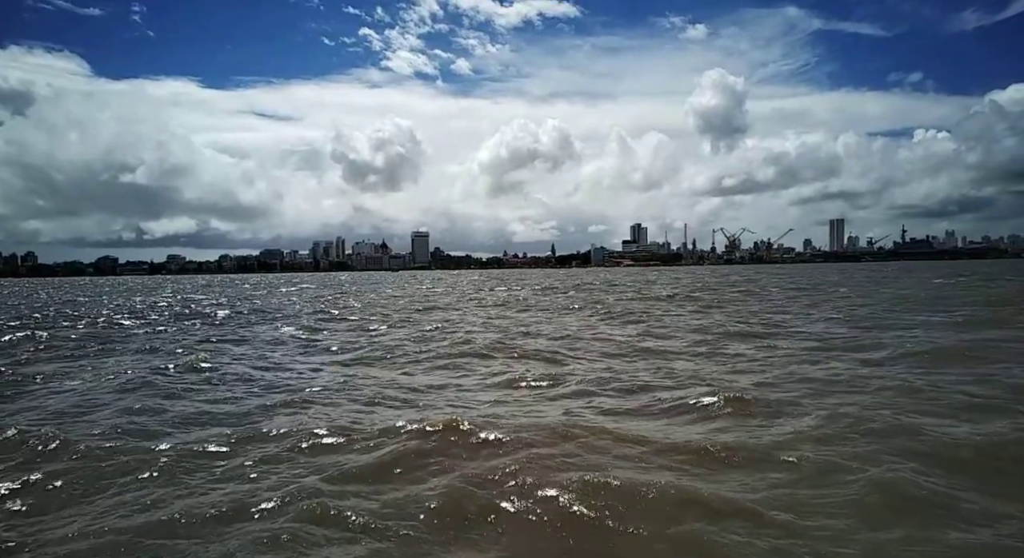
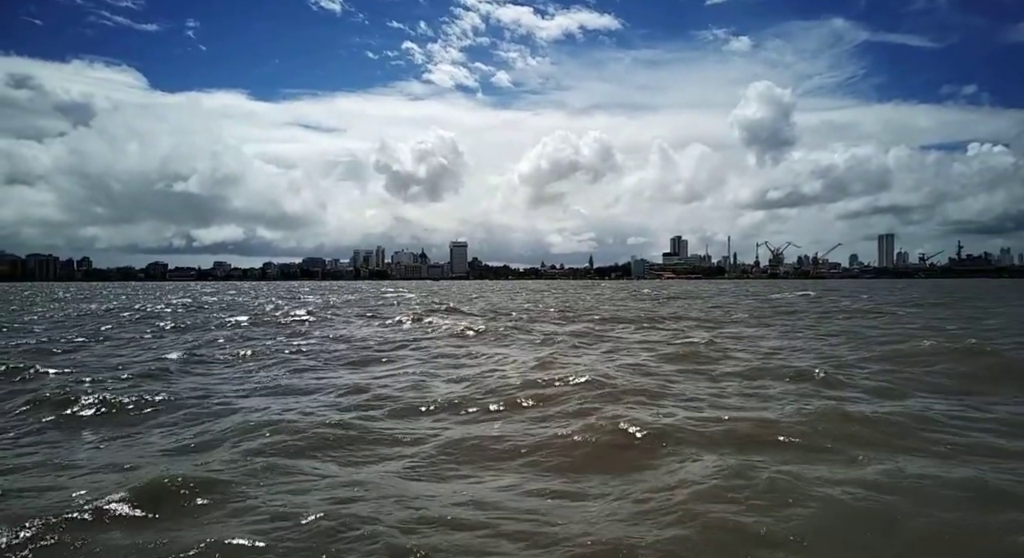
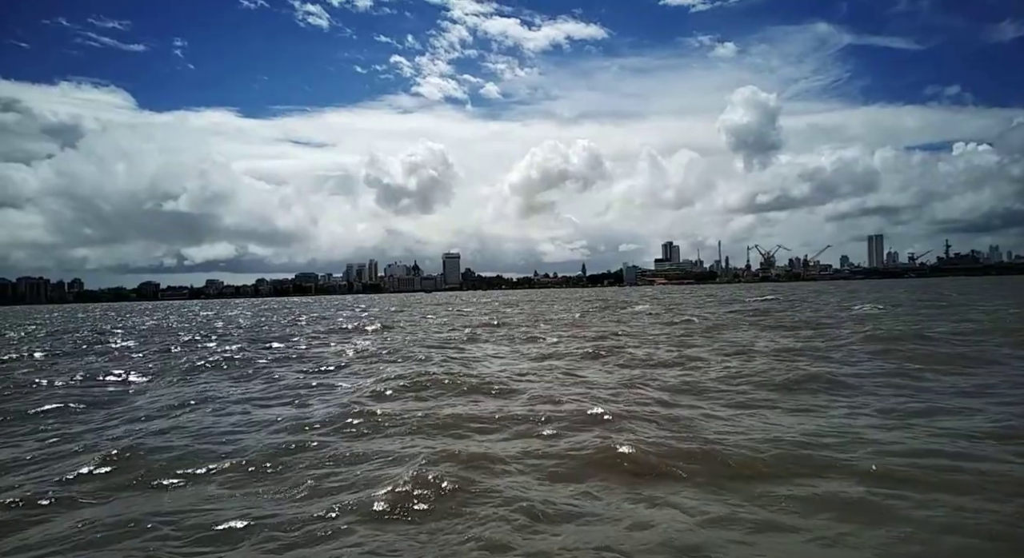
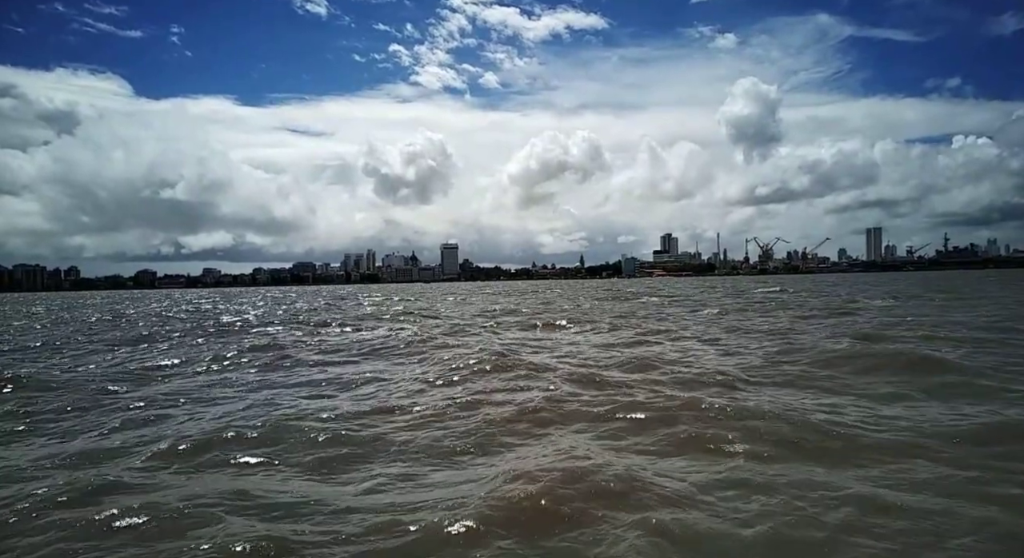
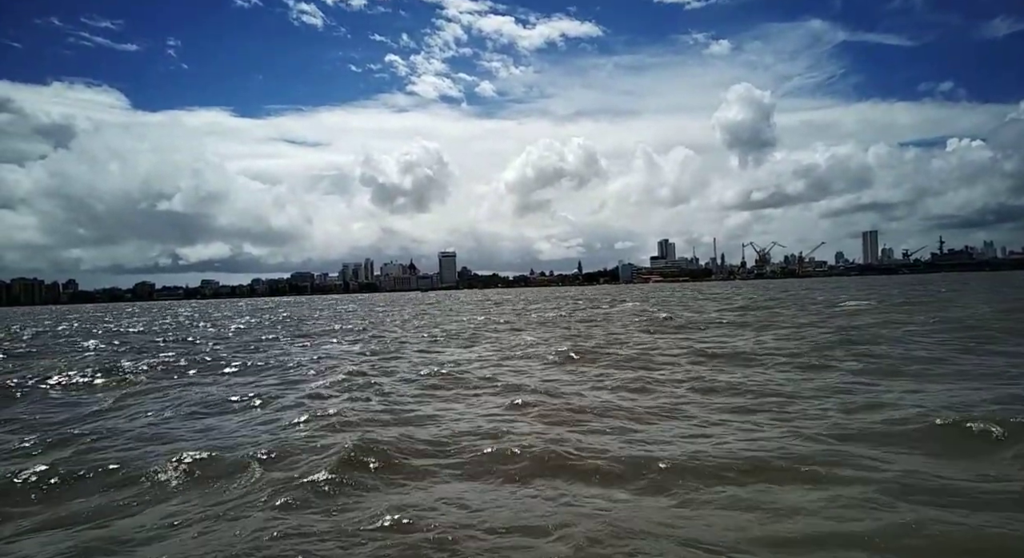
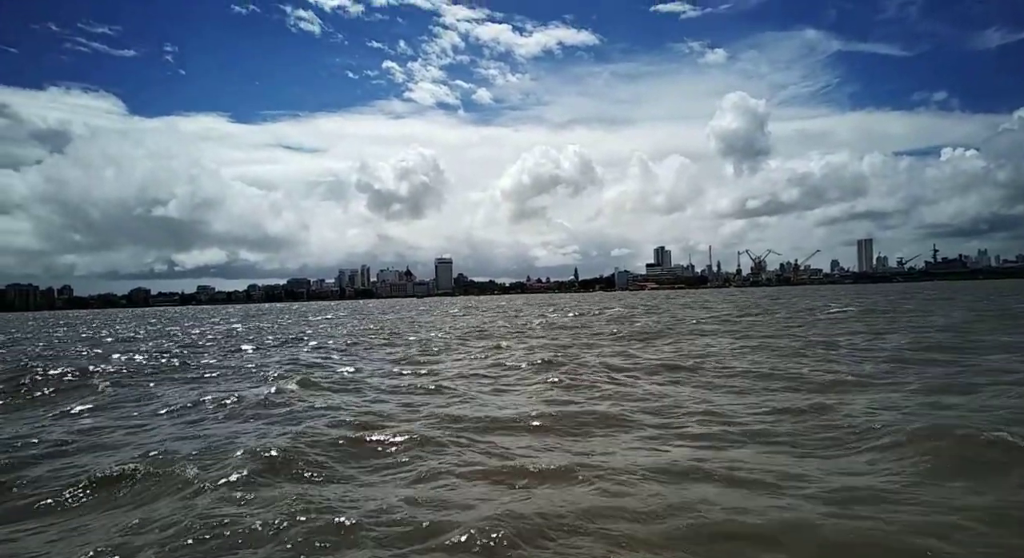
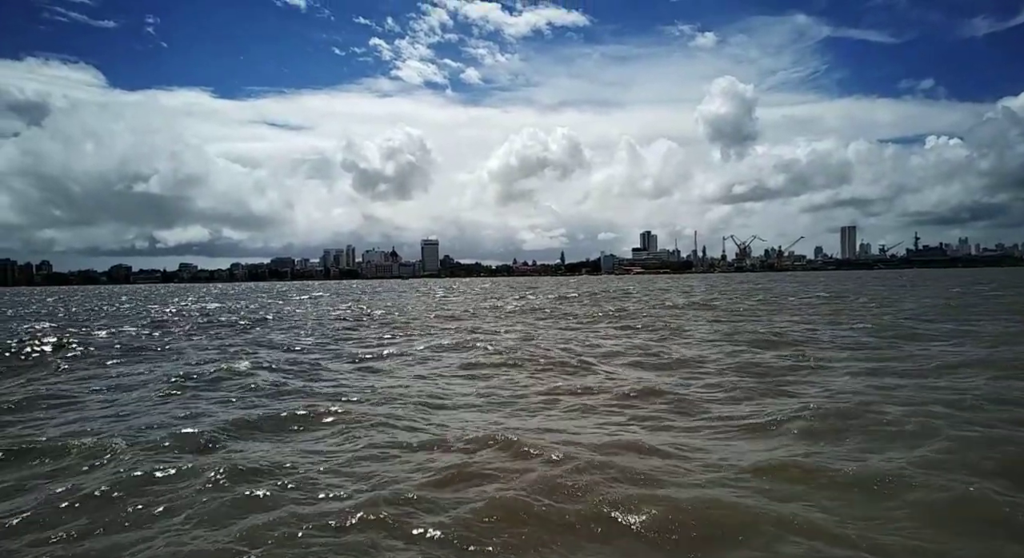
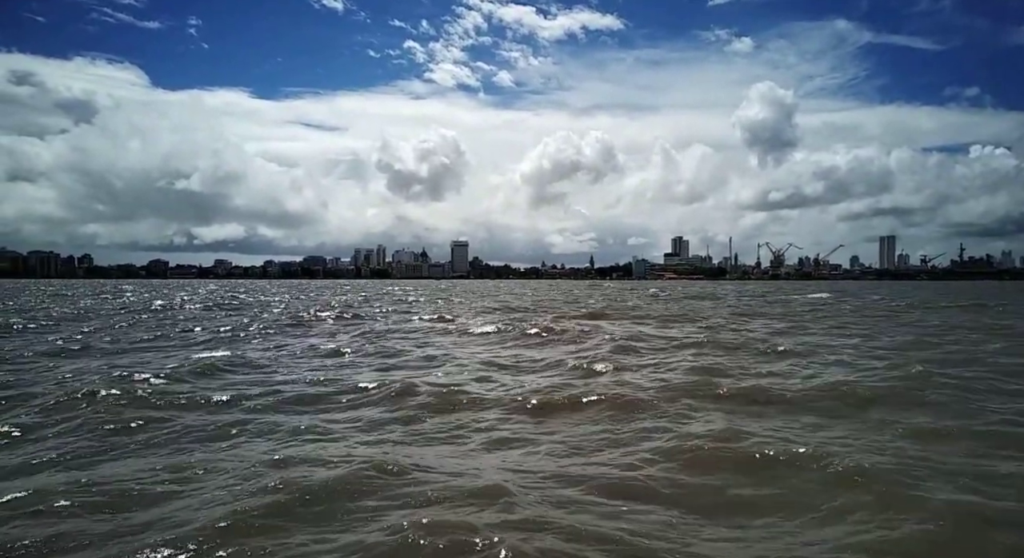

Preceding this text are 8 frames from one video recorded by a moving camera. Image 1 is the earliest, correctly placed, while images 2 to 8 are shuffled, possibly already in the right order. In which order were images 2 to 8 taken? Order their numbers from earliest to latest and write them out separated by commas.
7, 6, 5, 3, 4, 2, 8
